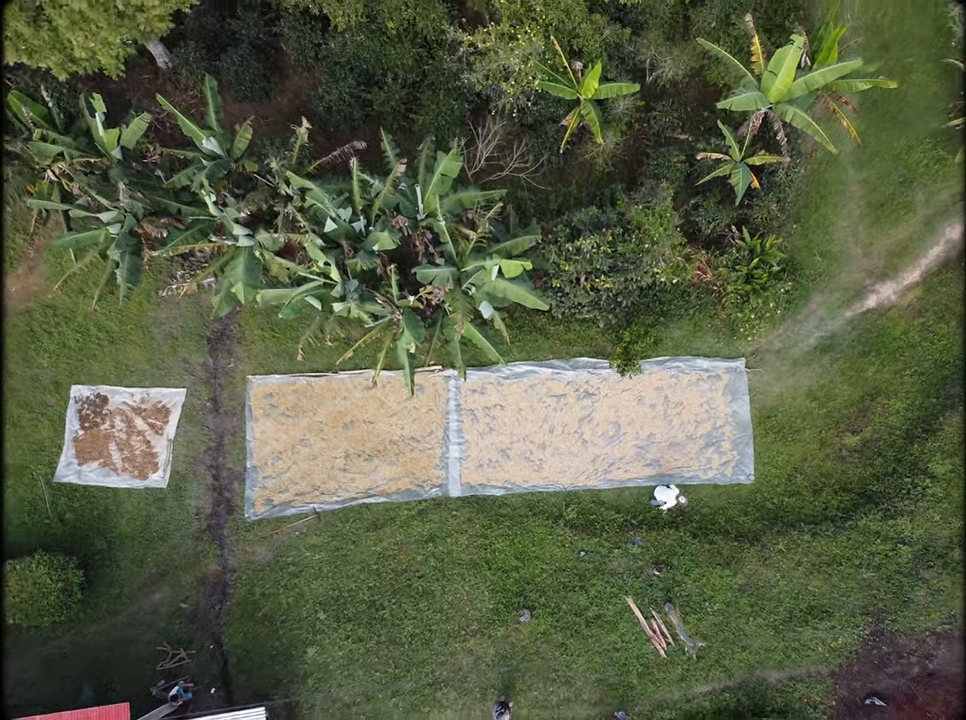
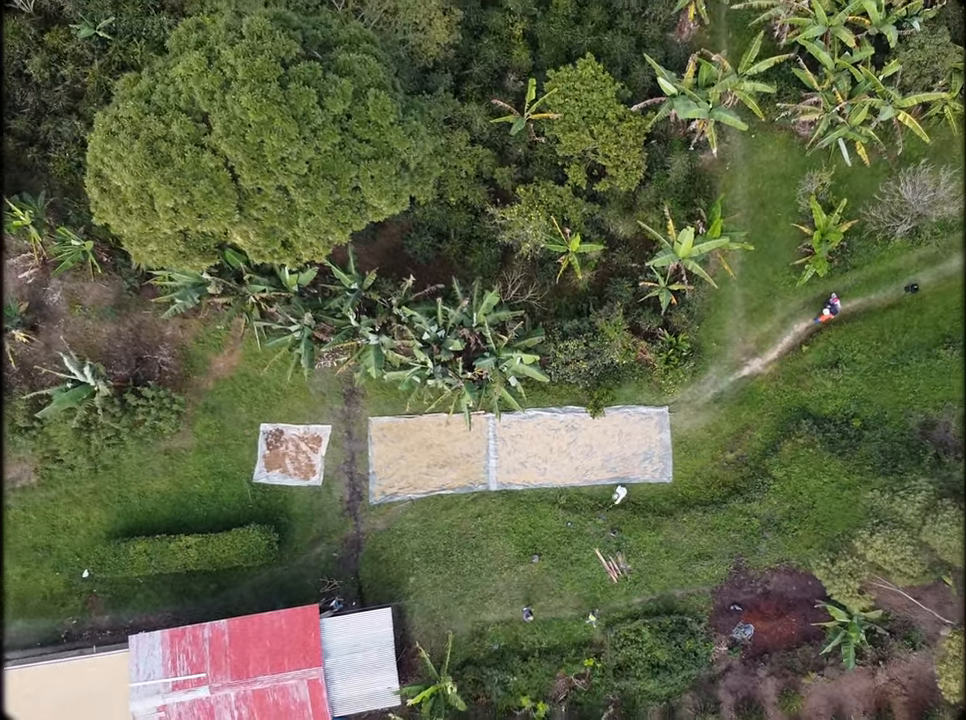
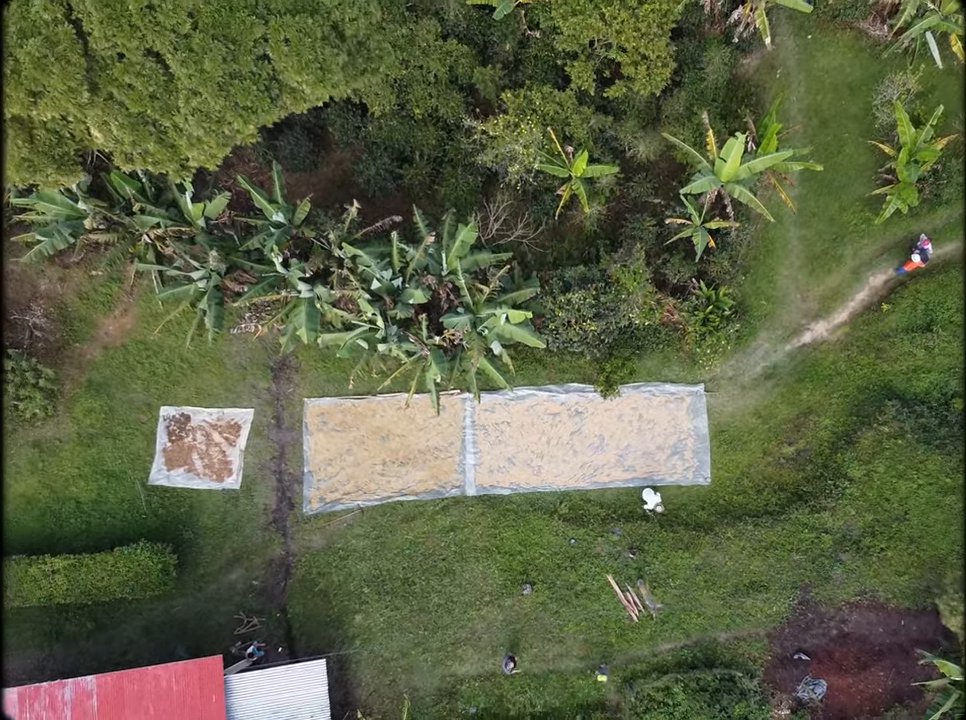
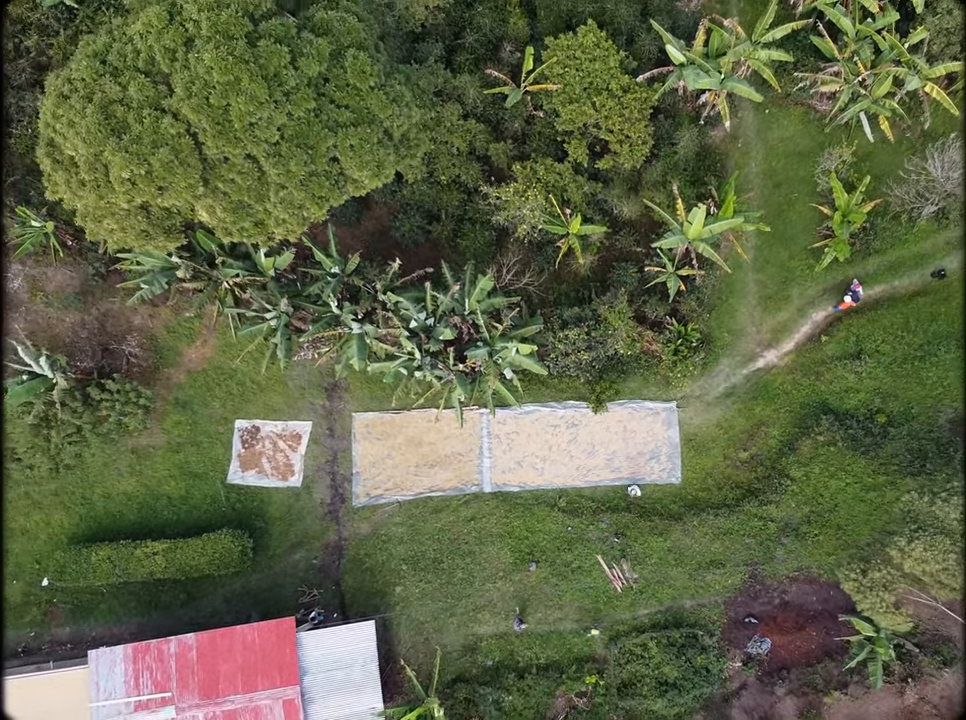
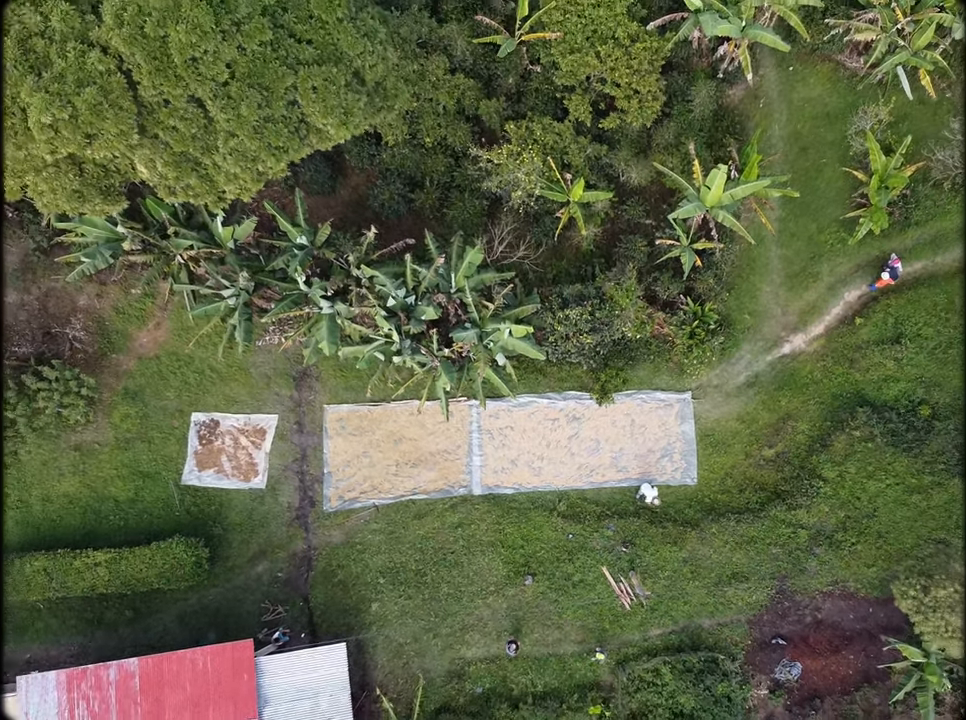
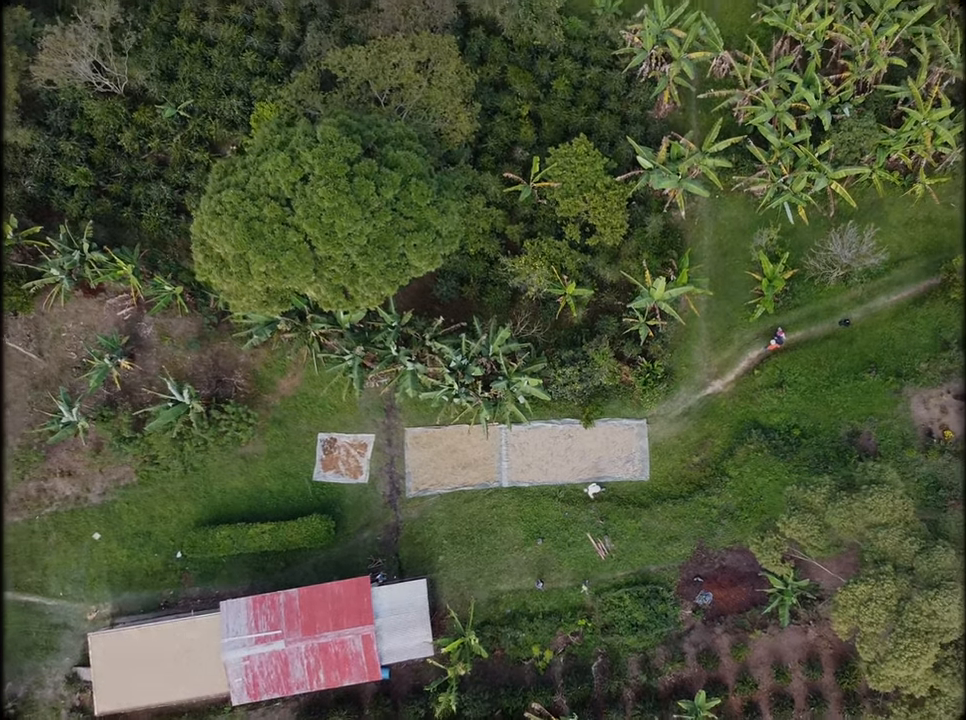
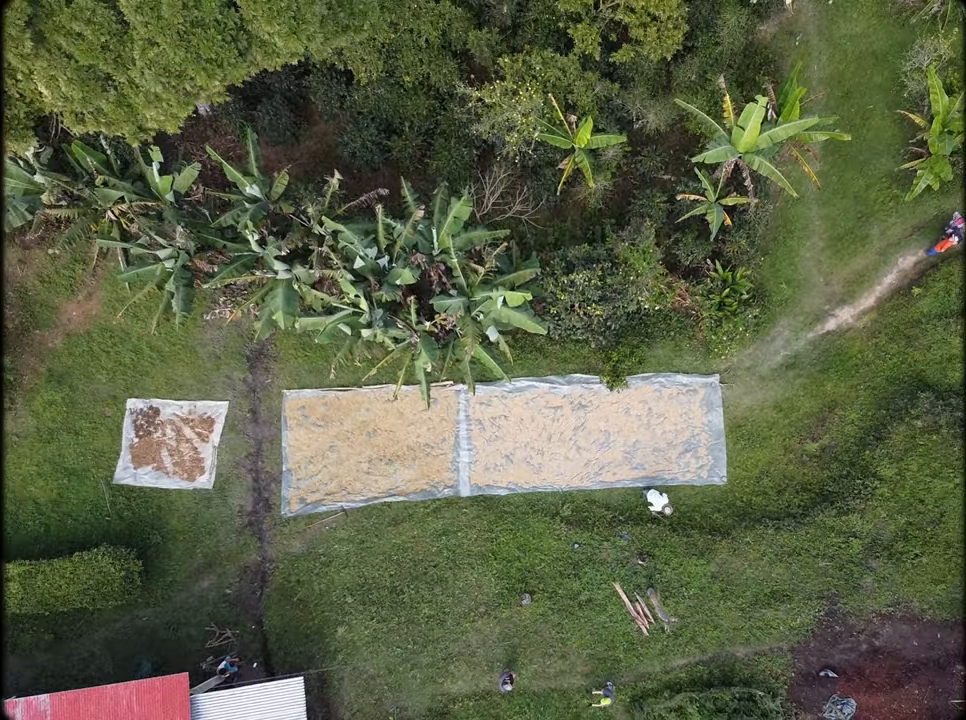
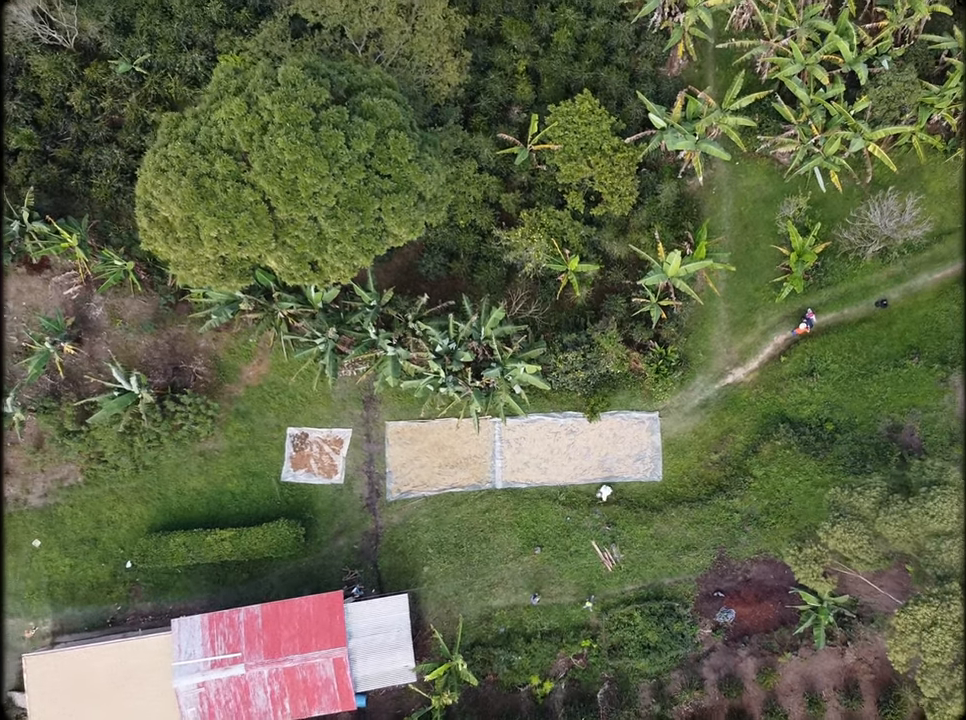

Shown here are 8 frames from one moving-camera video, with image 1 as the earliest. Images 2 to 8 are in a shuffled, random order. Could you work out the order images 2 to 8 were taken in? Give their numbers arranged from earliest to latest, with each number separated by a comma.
7, 3, 5, 4, 2, 8, 6
